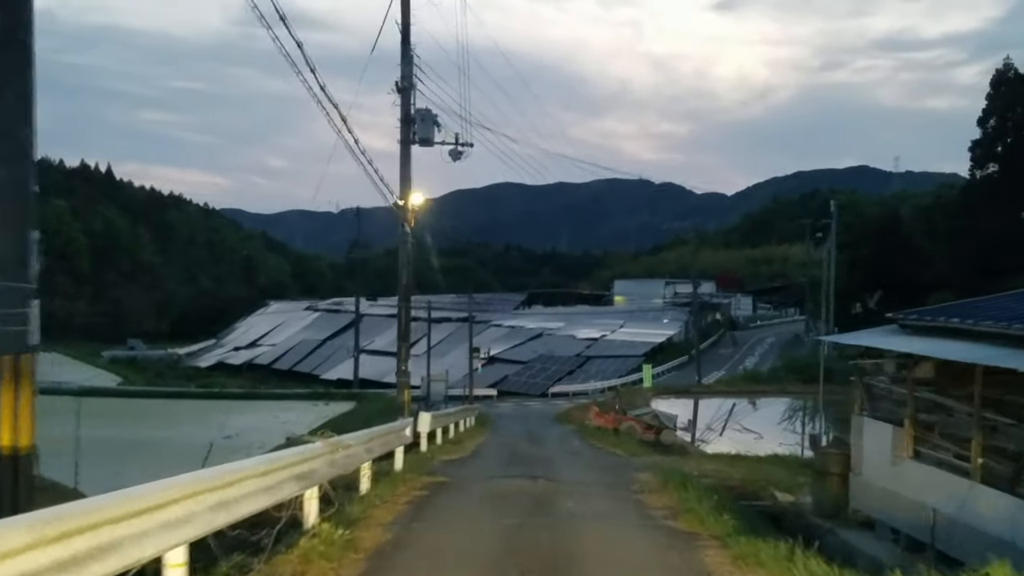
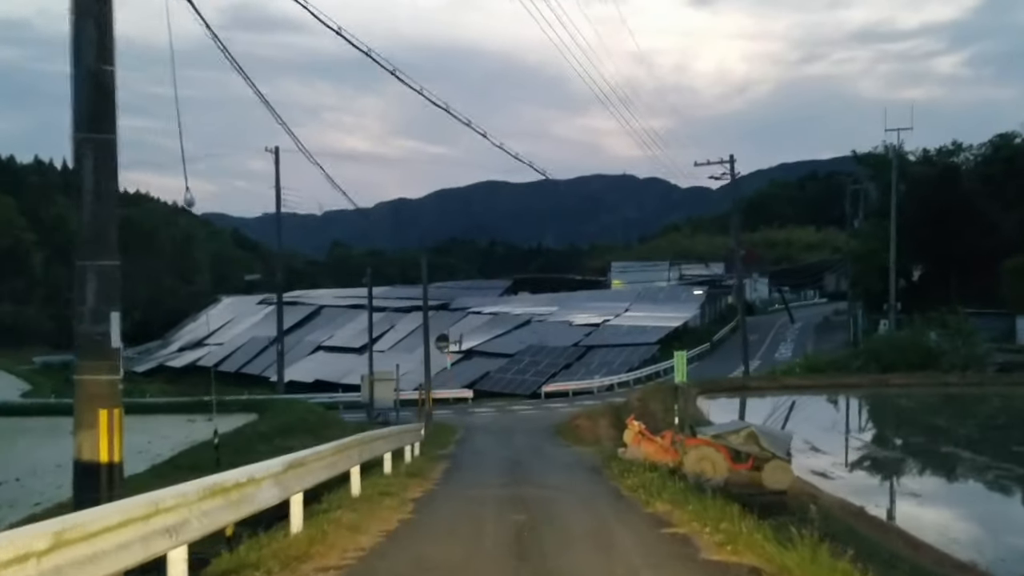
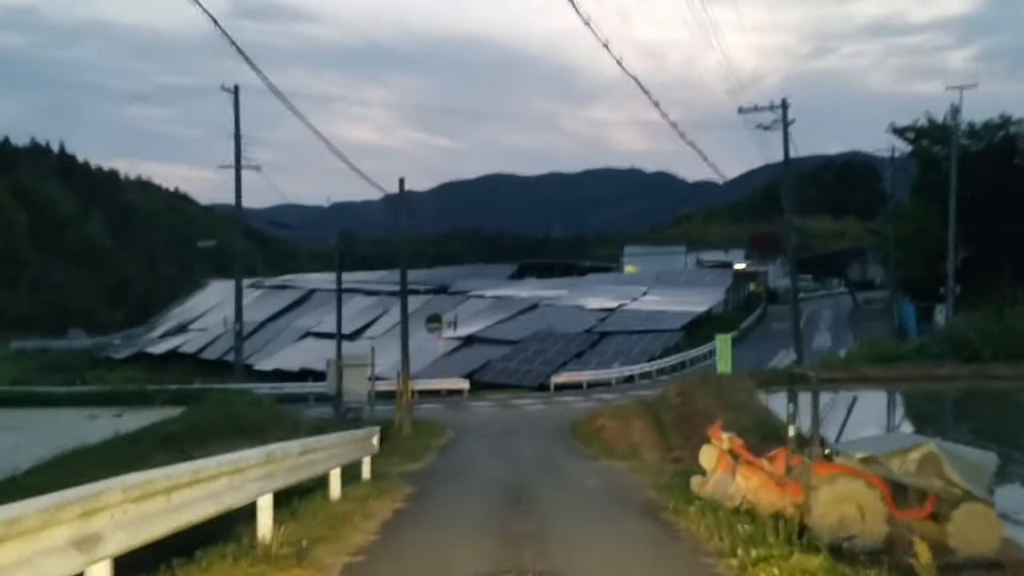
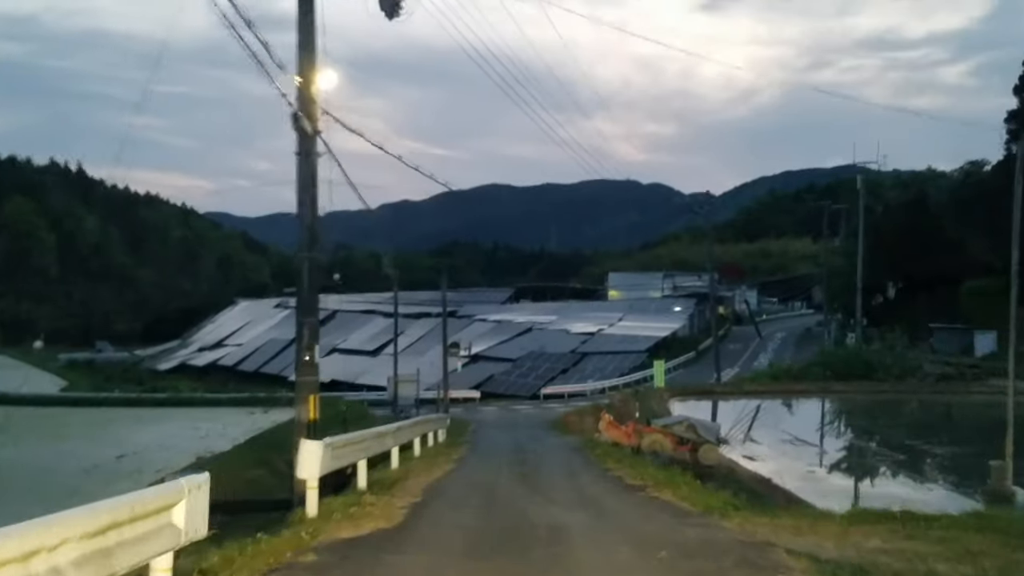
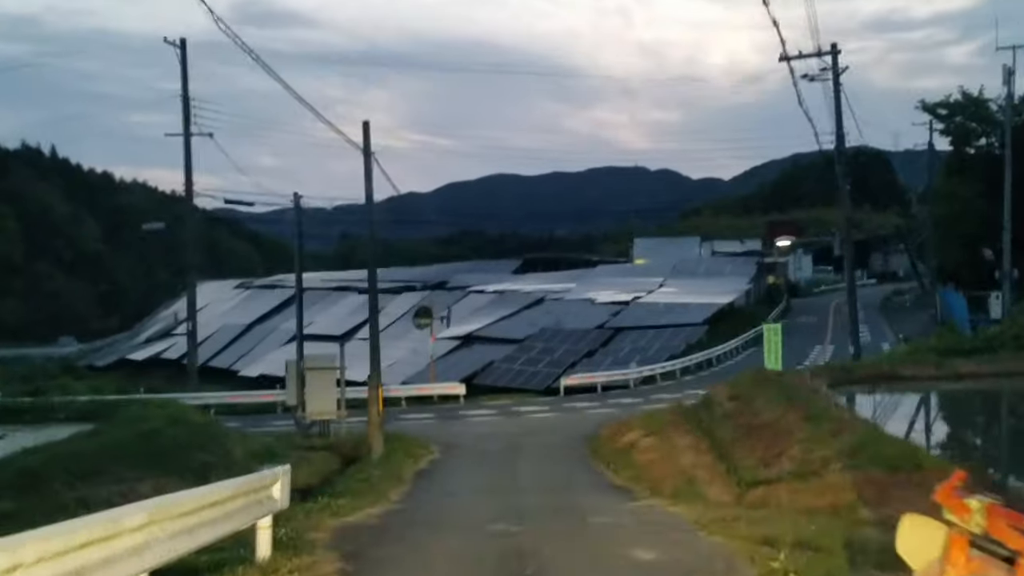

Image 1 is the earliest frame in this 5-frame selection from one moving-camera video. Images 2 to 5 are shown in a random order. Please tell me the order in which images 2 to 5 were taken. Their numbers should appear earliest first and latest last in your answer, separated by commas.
4, 2, 3, 5
